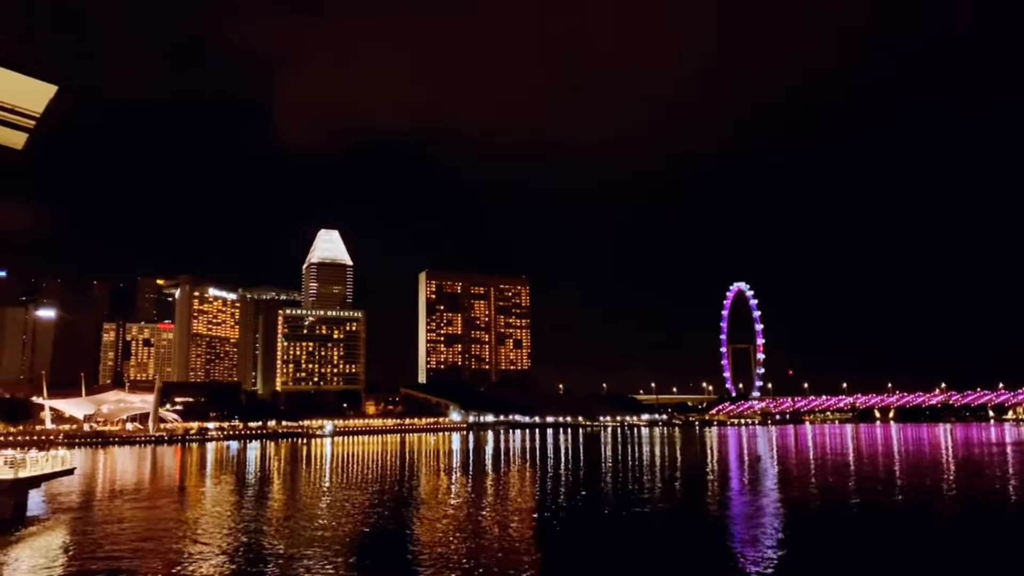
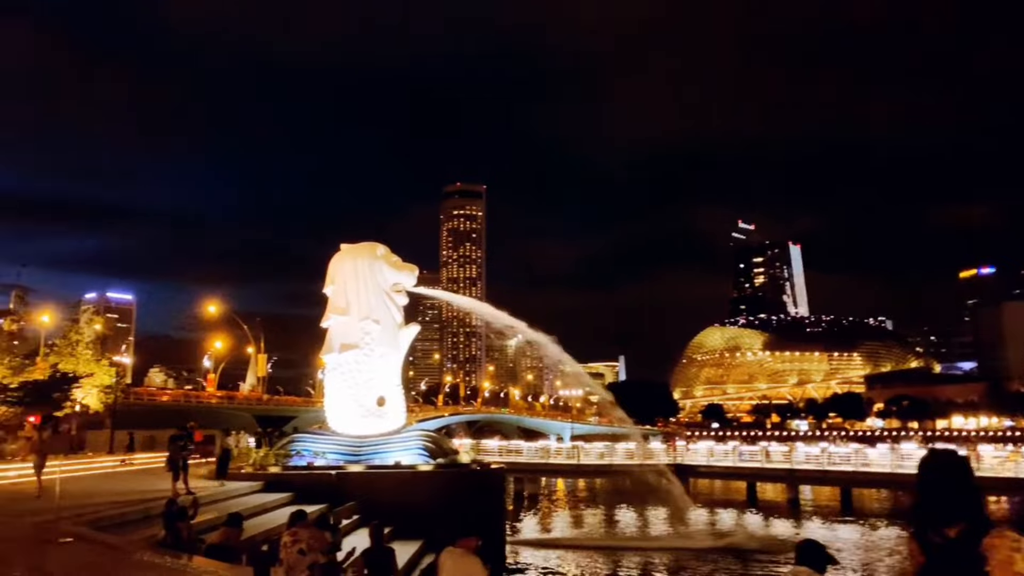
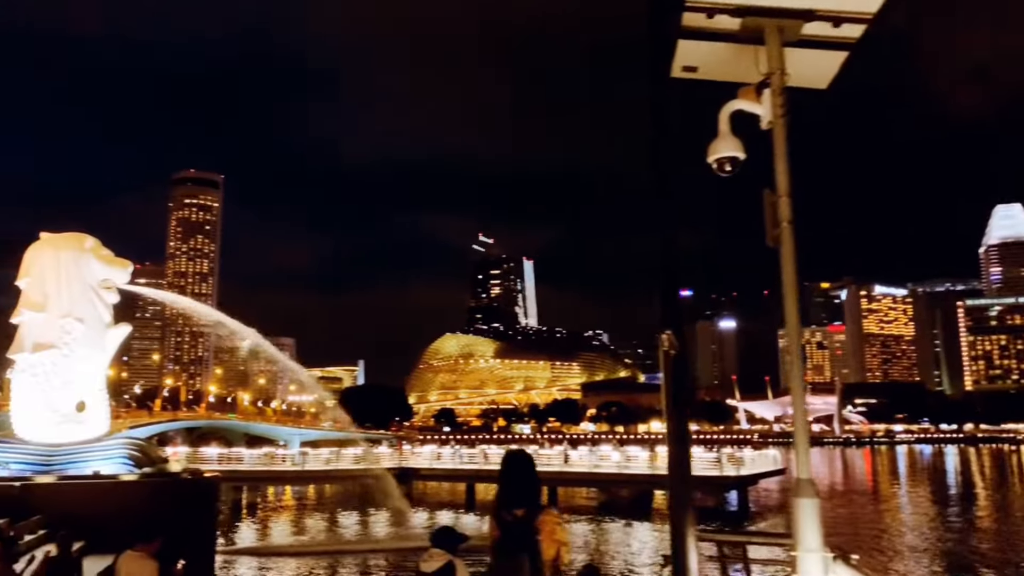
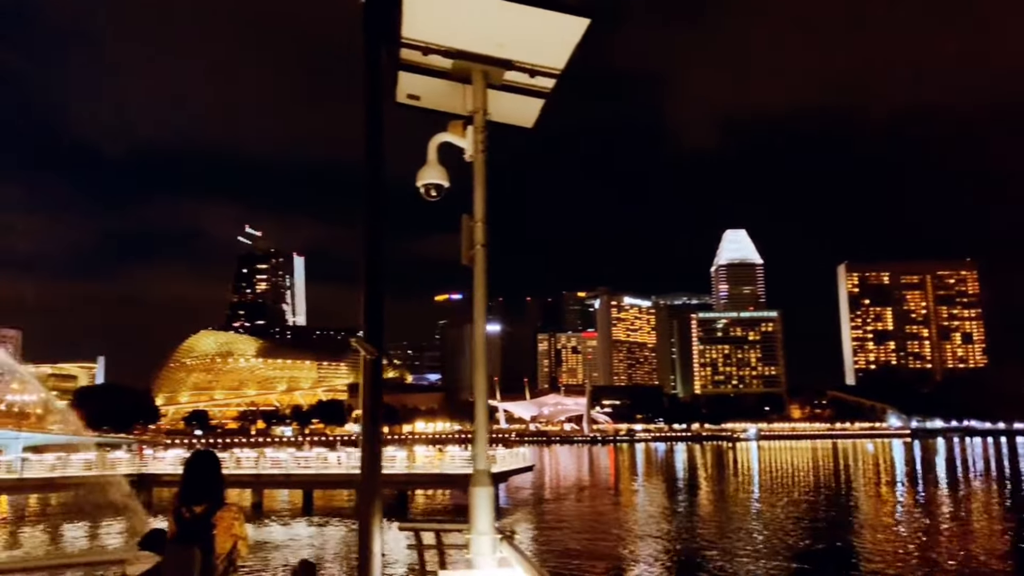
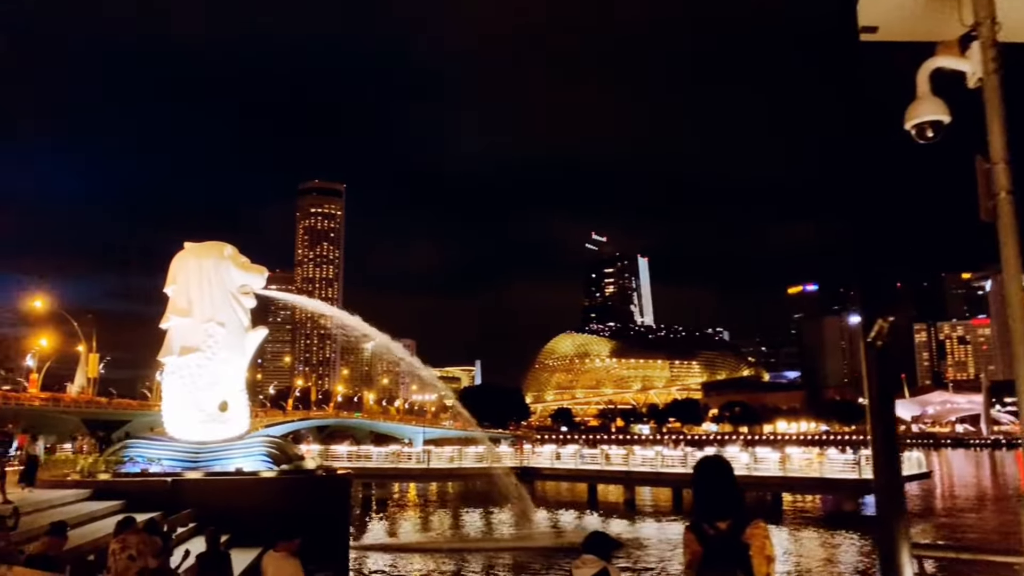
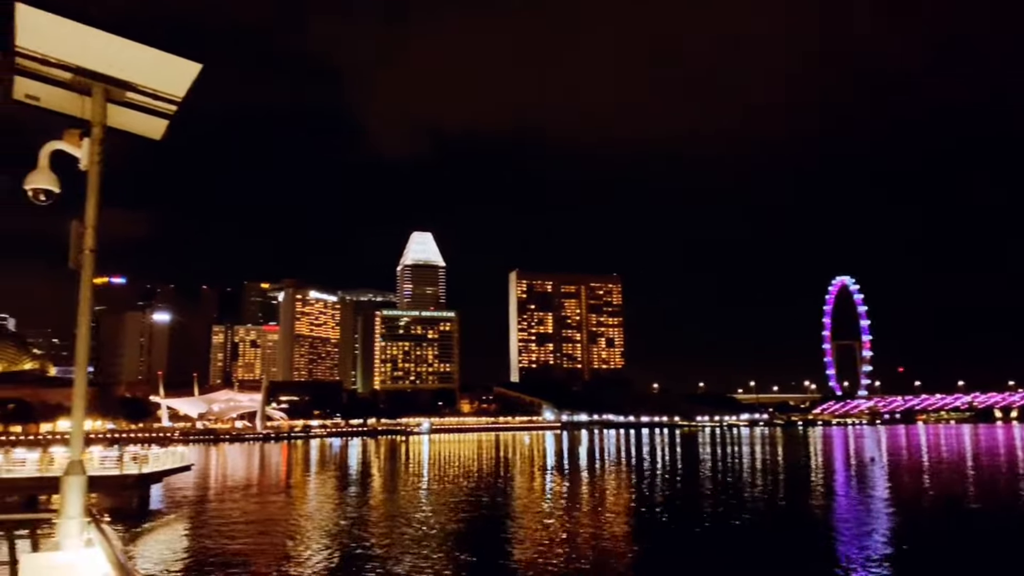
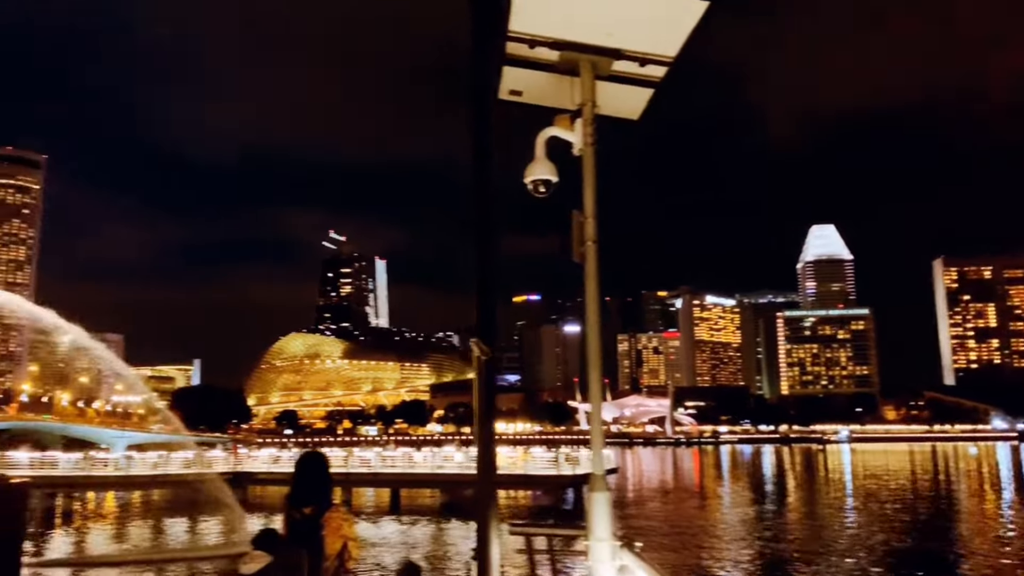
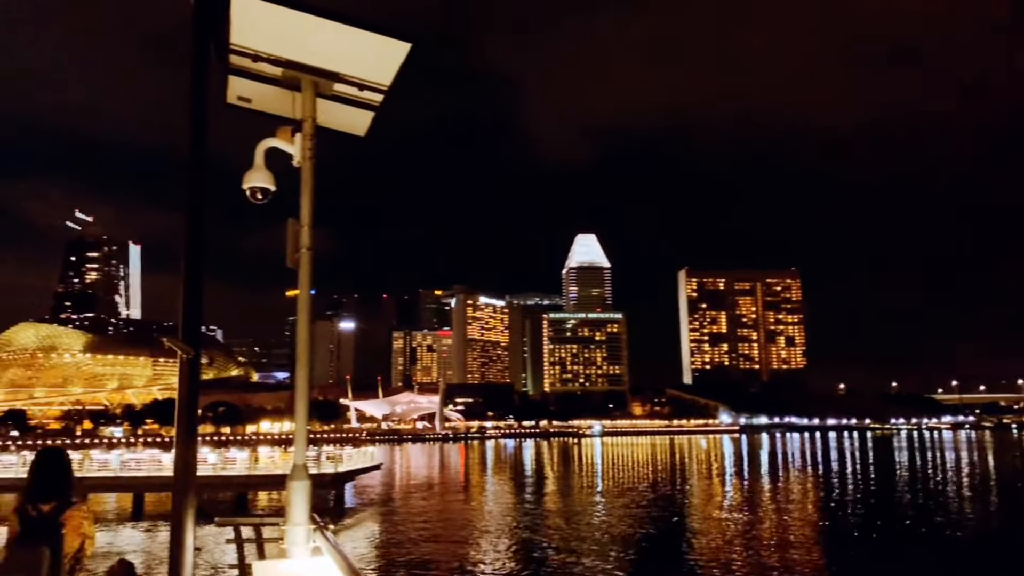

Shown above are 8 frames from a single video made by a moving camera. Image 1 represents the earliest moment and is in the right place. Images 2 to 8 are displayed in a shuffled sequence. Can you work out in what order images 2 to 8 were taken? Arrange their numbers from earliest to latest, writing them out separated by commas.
6, 8, 4, 7, 3, 5, 2
